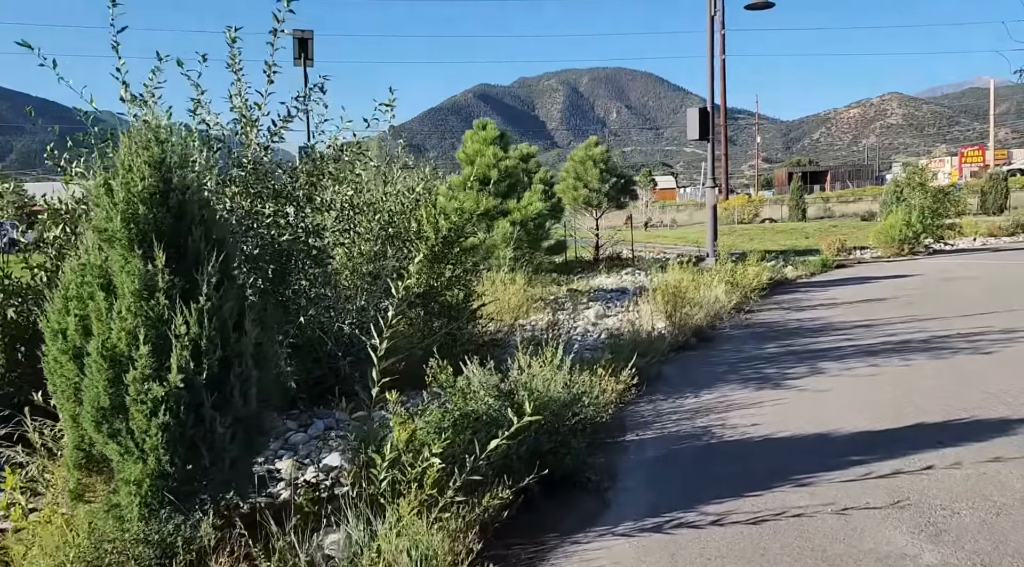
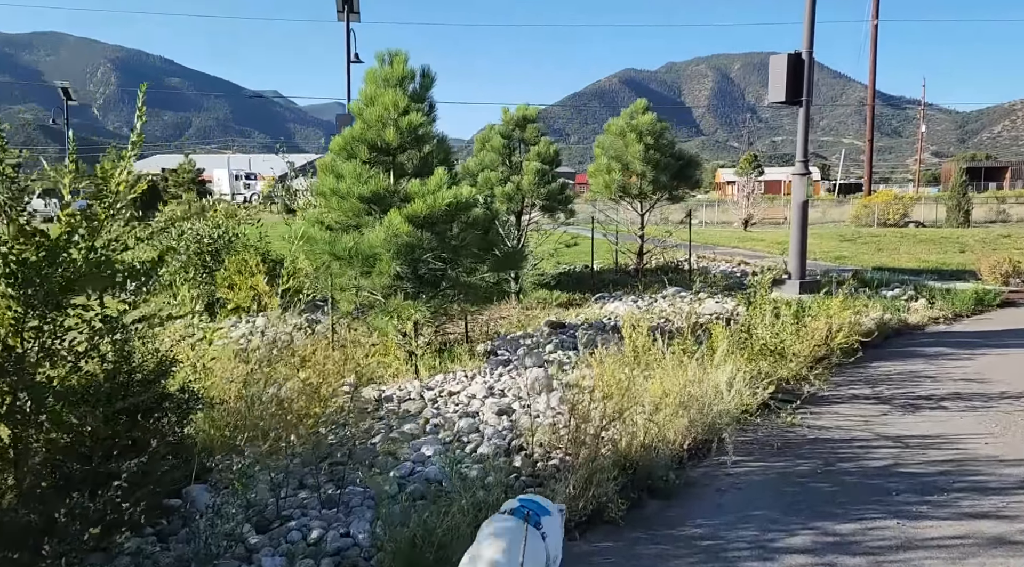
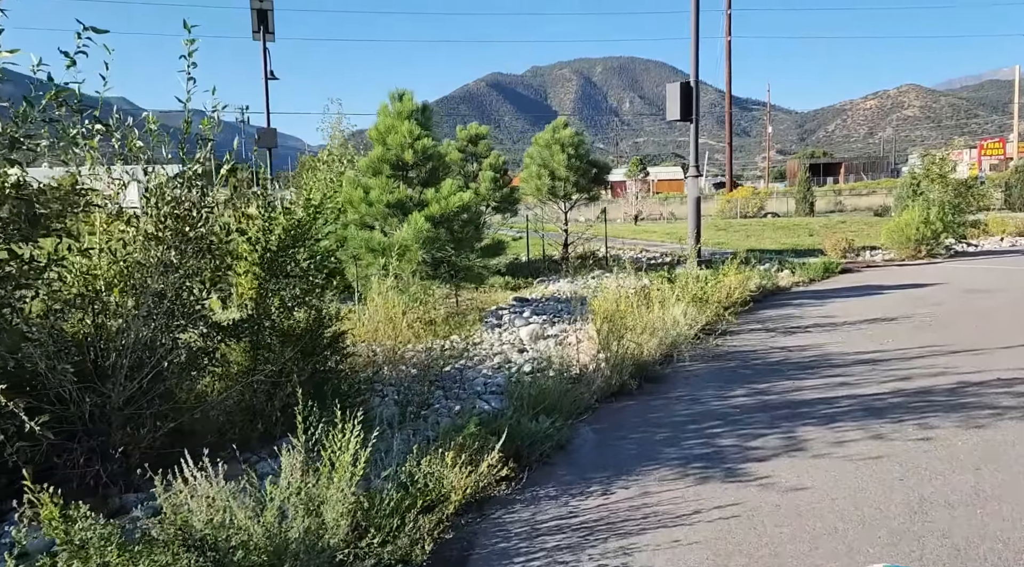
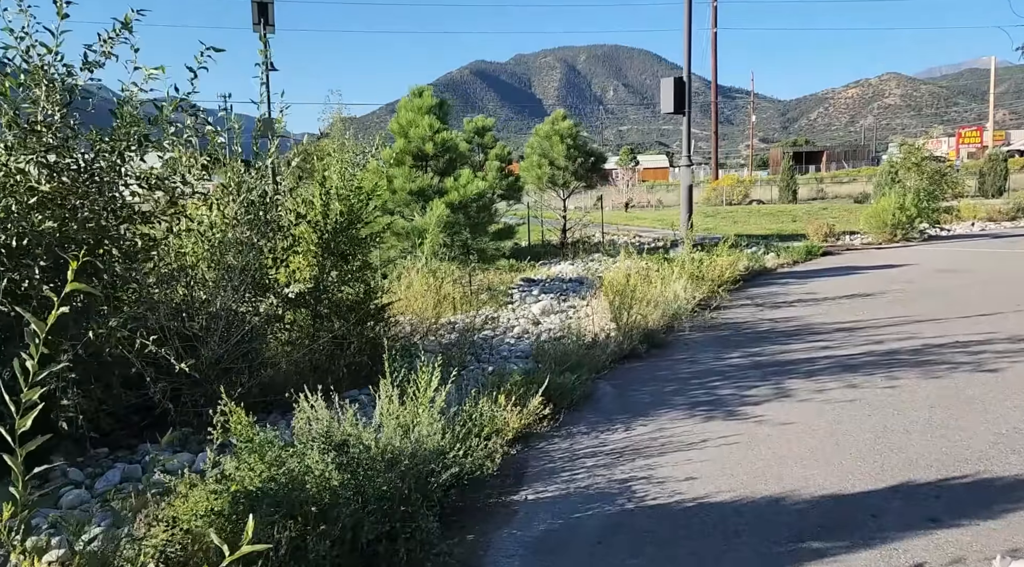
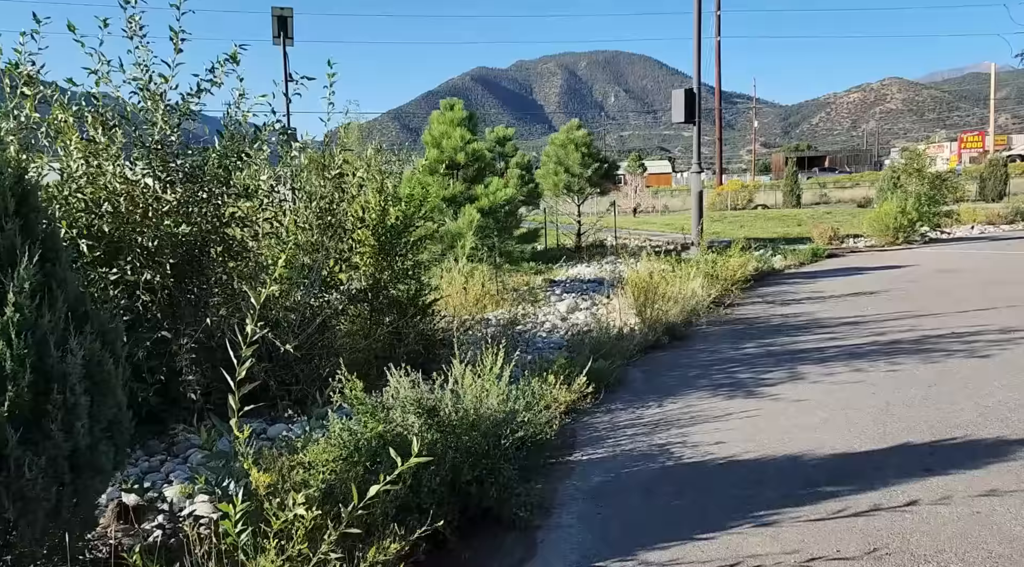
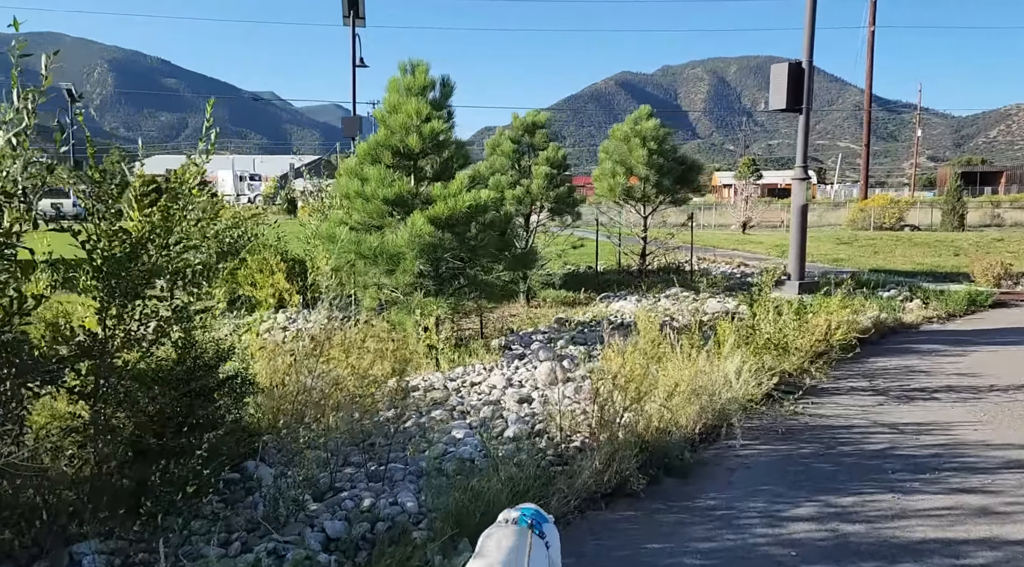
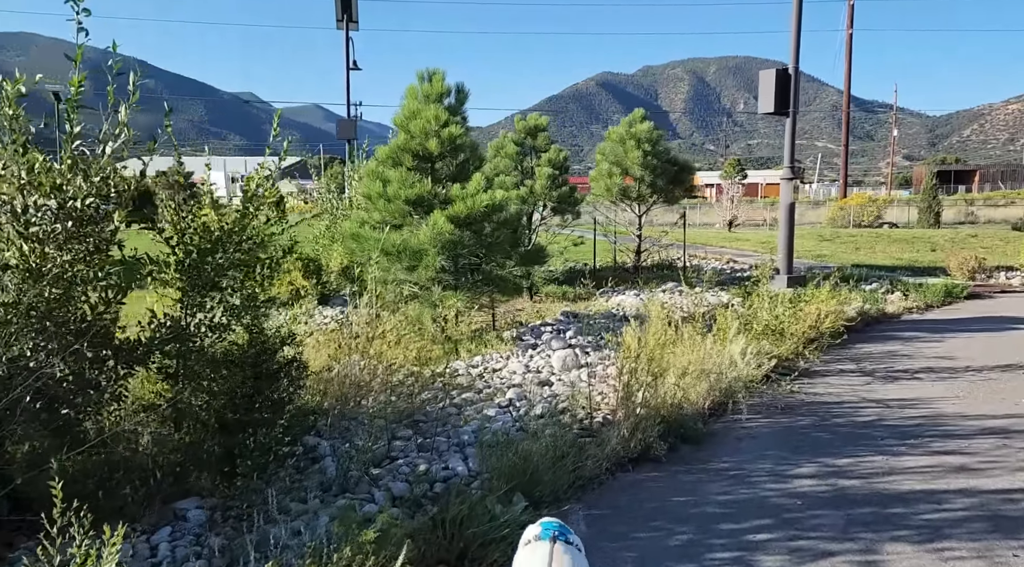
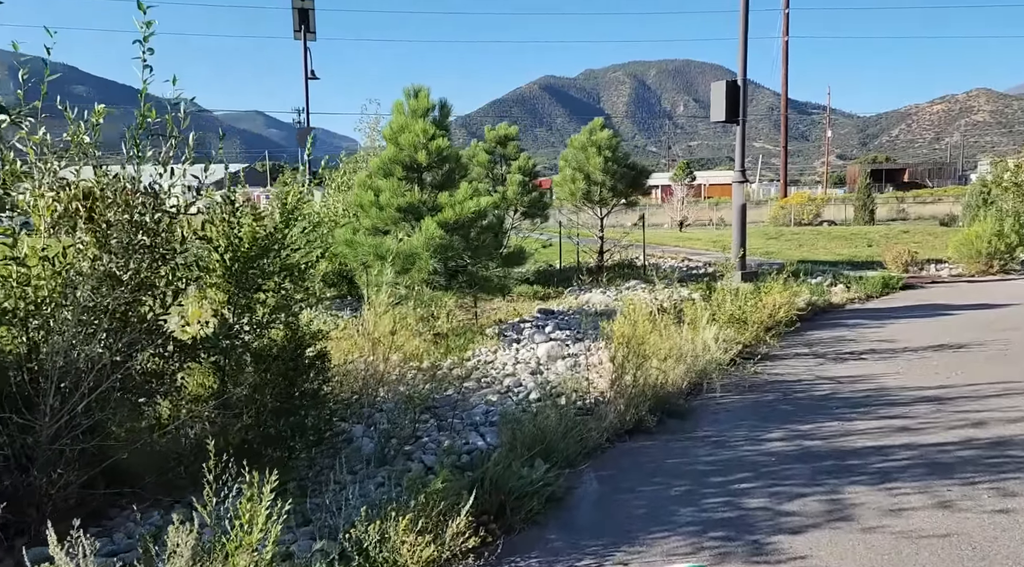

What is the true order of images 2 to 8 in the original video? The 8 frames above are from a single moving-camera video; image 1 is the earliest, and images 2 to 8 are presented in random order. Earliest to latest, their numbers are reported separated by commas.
5, 4, 3, 8, 7, 6, 2
